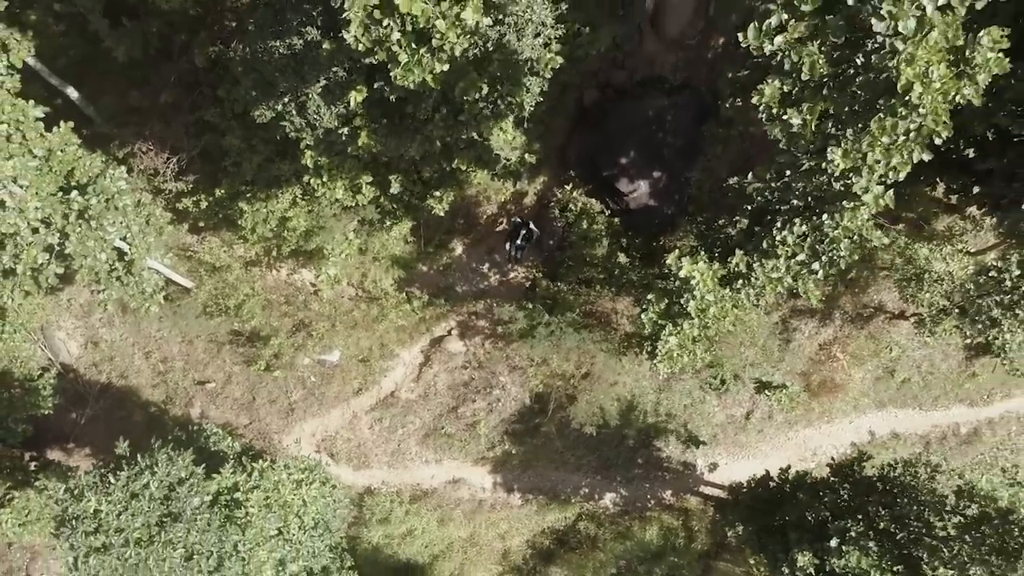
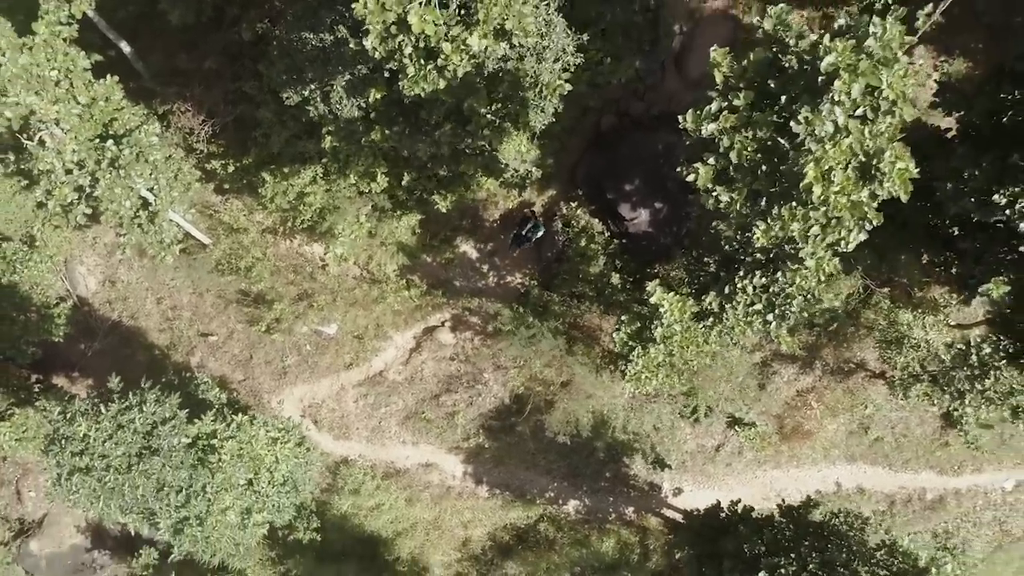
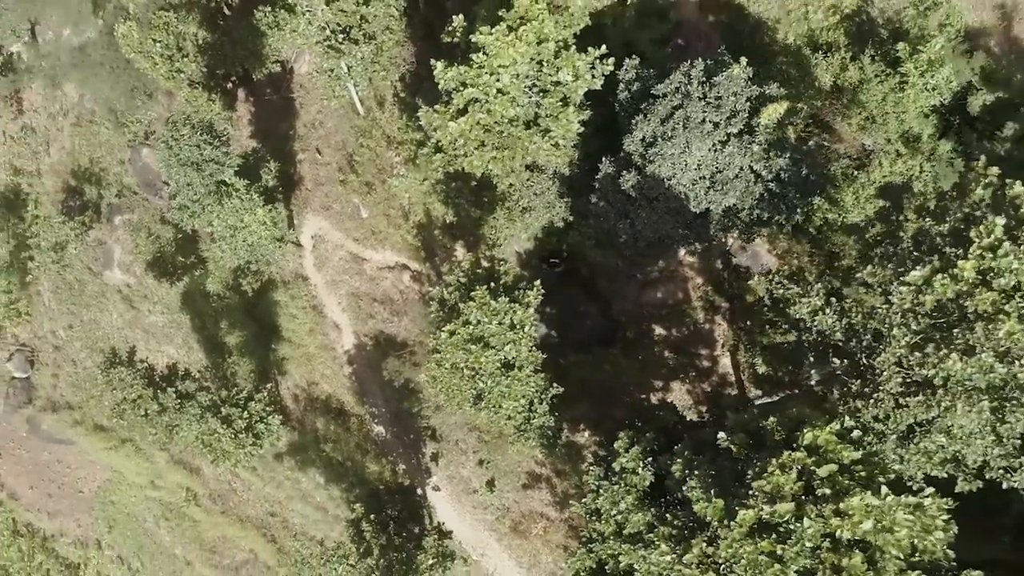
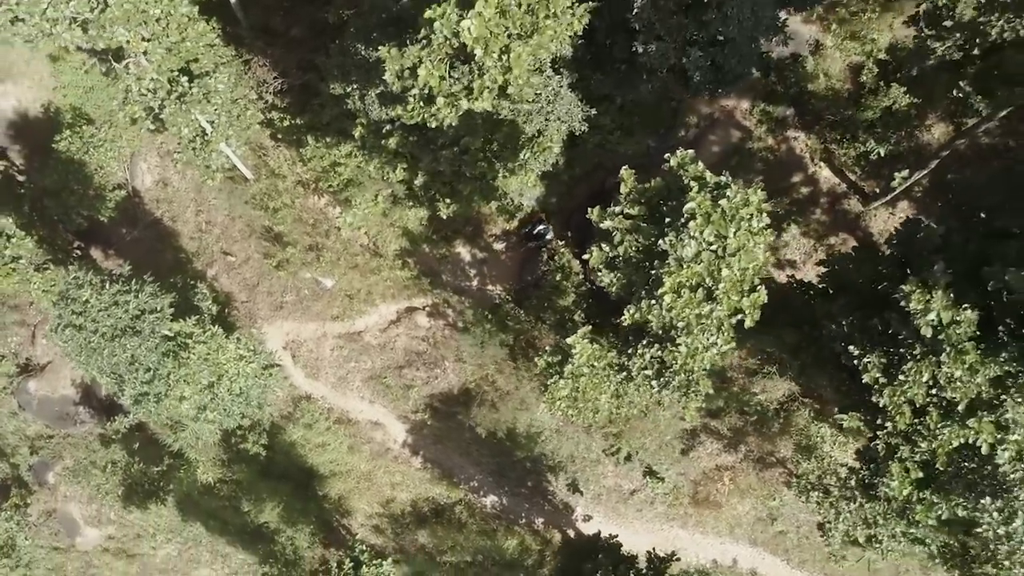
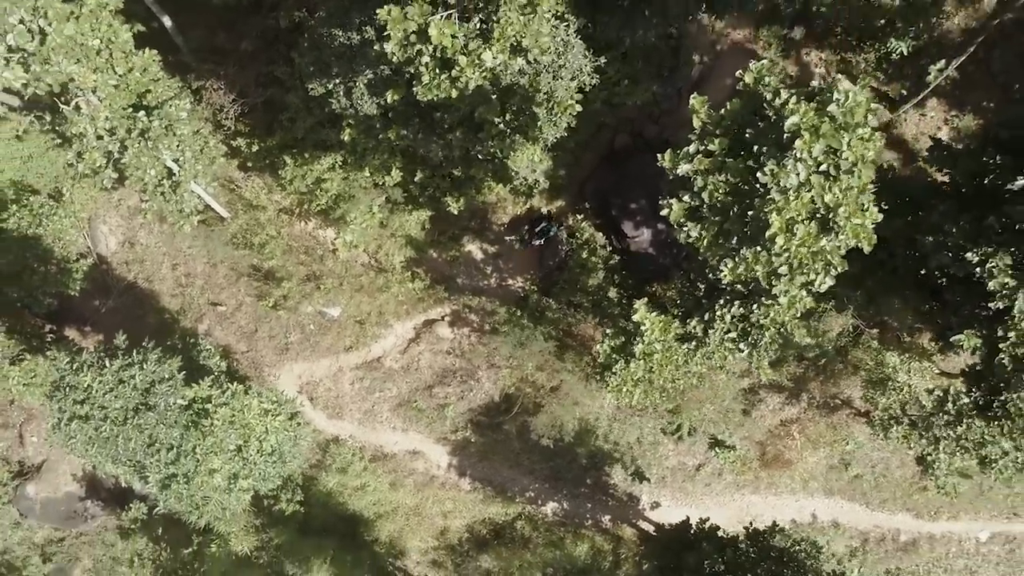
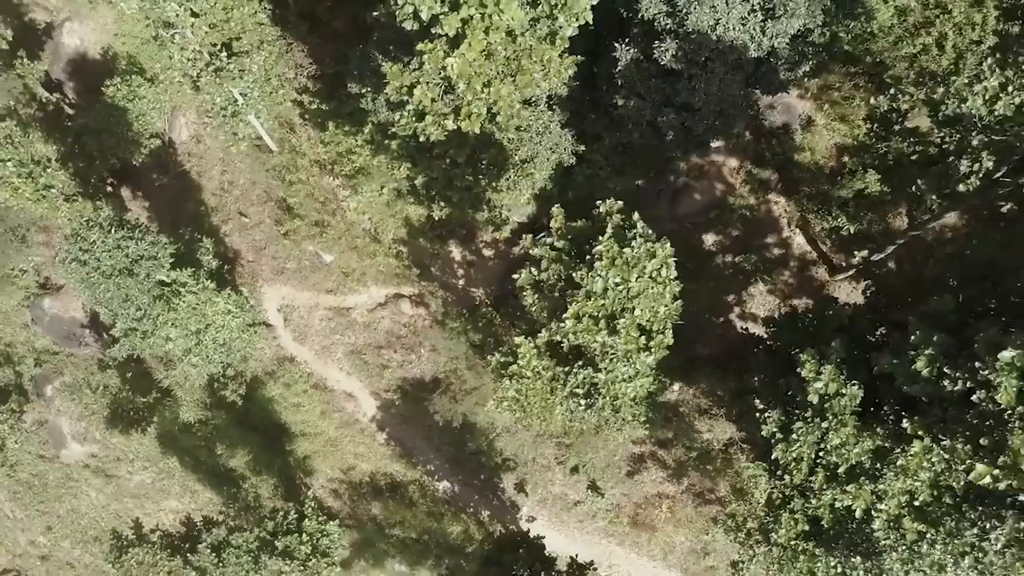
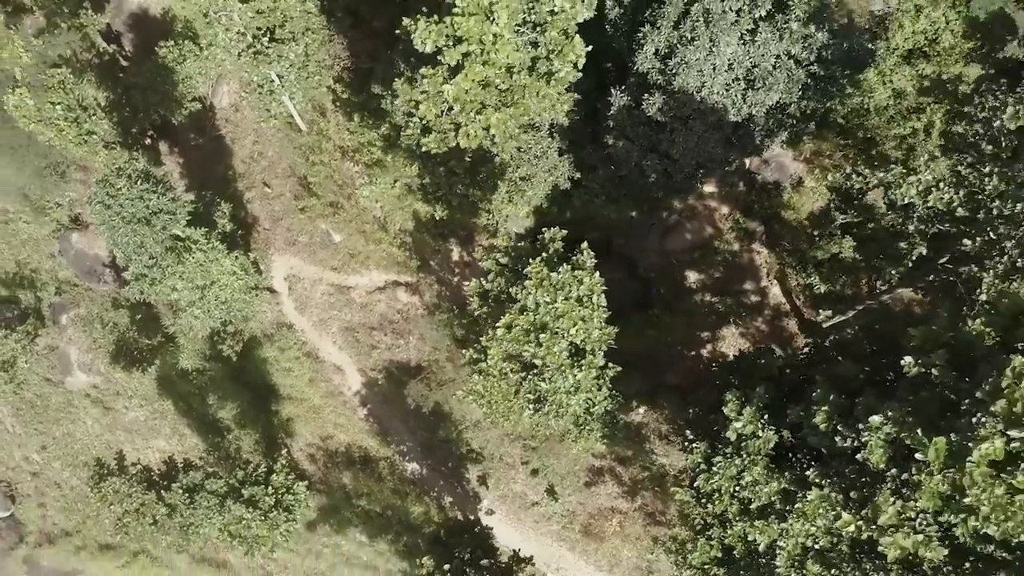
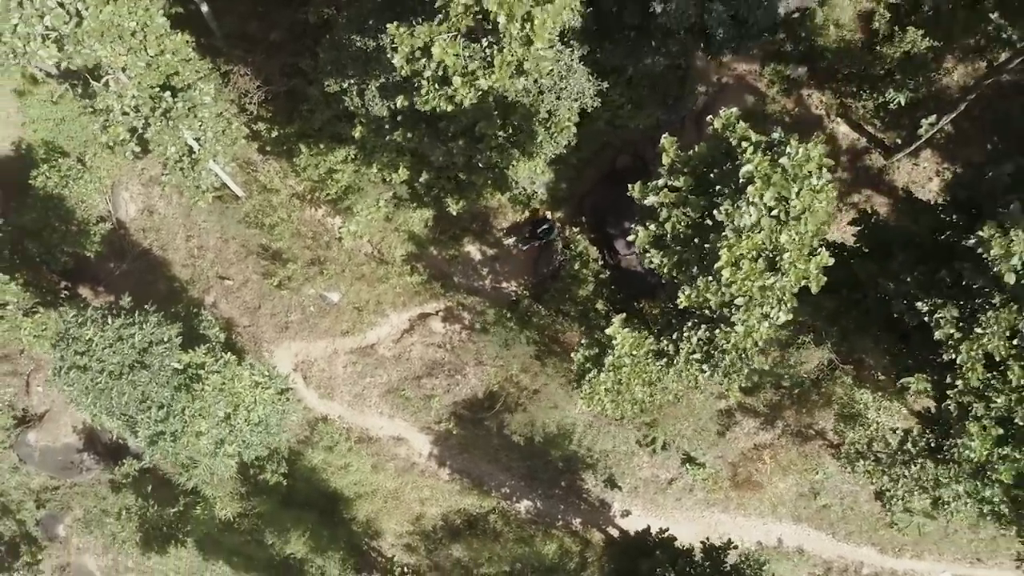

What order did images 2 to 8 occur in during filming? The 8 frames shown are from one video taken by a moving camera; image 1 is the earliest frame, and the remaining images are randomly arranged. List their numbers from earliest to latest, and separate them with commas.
2, 5, 8, 4, 6, 7, 3
